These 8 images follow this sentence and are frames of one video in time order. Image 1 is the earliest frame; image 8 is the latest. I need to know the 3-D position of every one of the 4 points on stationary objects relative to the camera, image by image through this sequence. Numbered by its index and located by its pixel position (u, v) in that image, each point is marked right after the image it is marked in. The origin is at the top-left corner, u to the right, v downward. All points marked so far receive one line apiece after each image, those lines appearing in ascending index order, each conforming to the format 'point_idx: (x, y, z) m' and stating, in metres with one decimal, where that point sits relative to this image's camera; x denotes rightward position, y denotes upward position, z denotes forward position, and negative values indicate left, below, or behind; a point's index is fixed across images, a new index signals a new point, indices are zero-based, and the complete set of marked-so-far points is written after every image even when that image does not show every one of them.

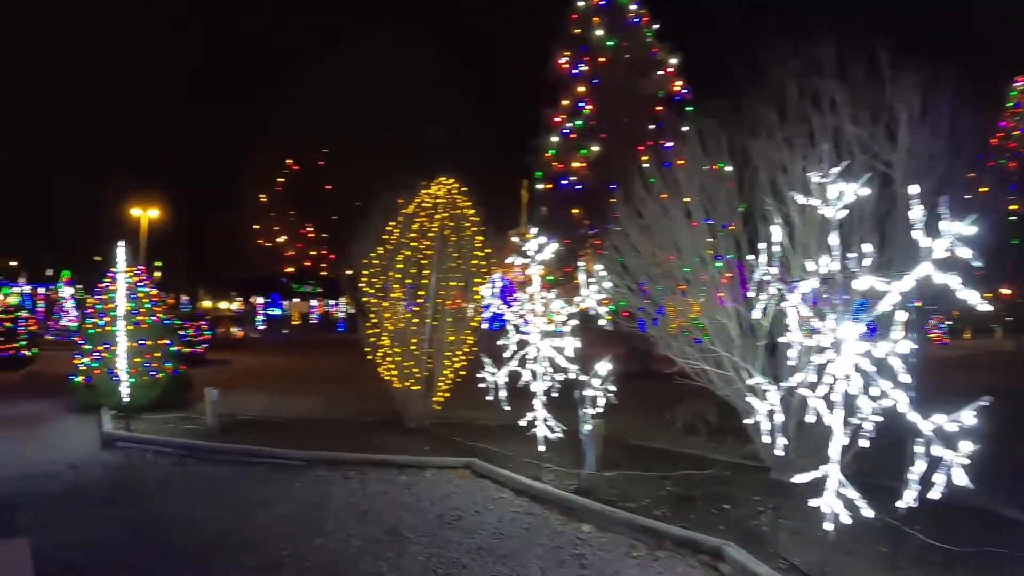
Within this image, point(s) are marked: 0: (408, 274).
0: (-1.2, +0.2, +13.7) m
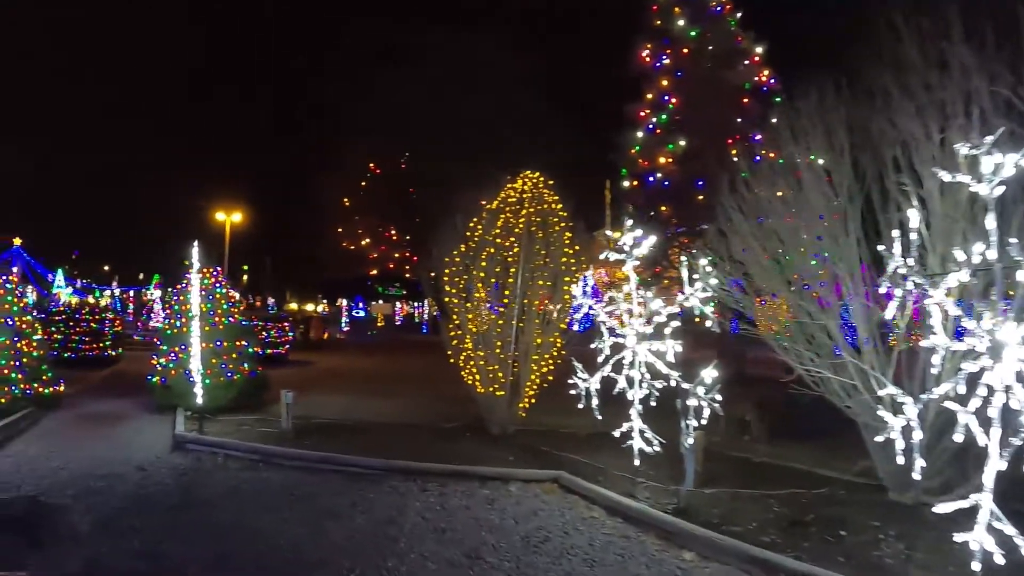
0: (-0.2, +0.2, +12.9) m
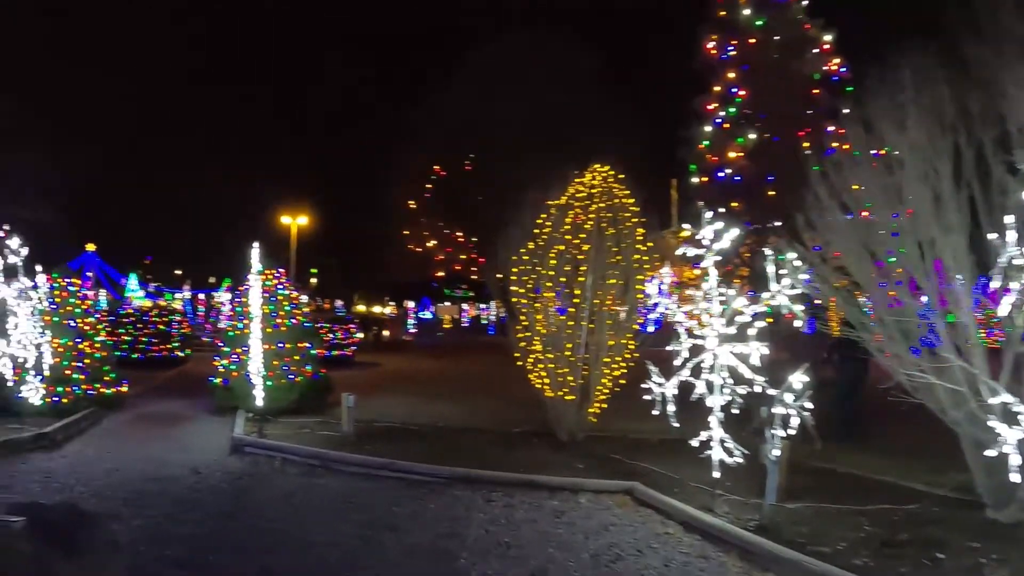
0: (+0.5, +0.2, +12.3) m
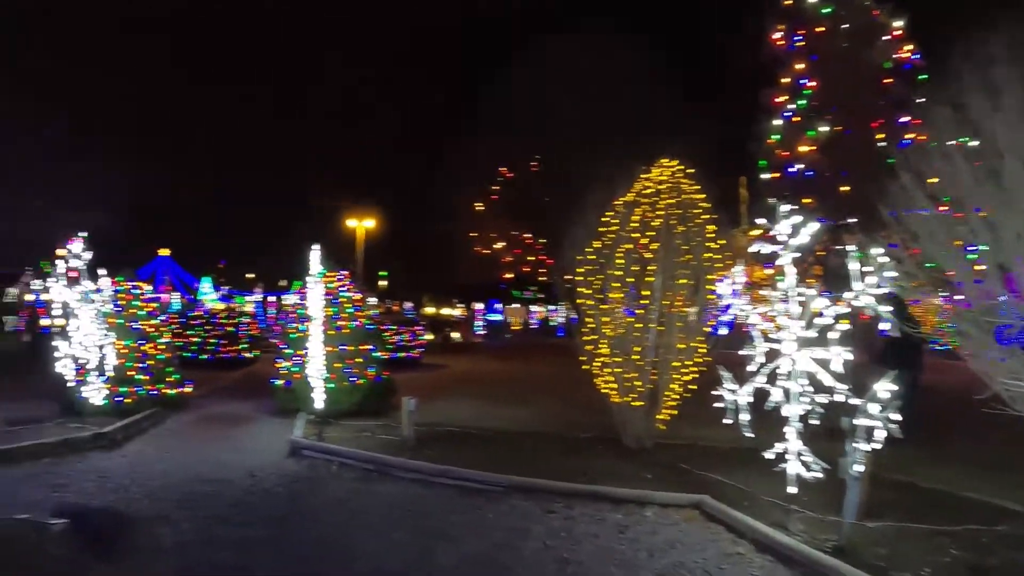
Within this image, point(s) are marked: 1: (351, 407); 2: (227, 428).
0: (+1.2, +0.2, +11.8) m
1: (-2.3, -1.7, +15.8) m
2: (-3.8, -1.9, +15.0) m
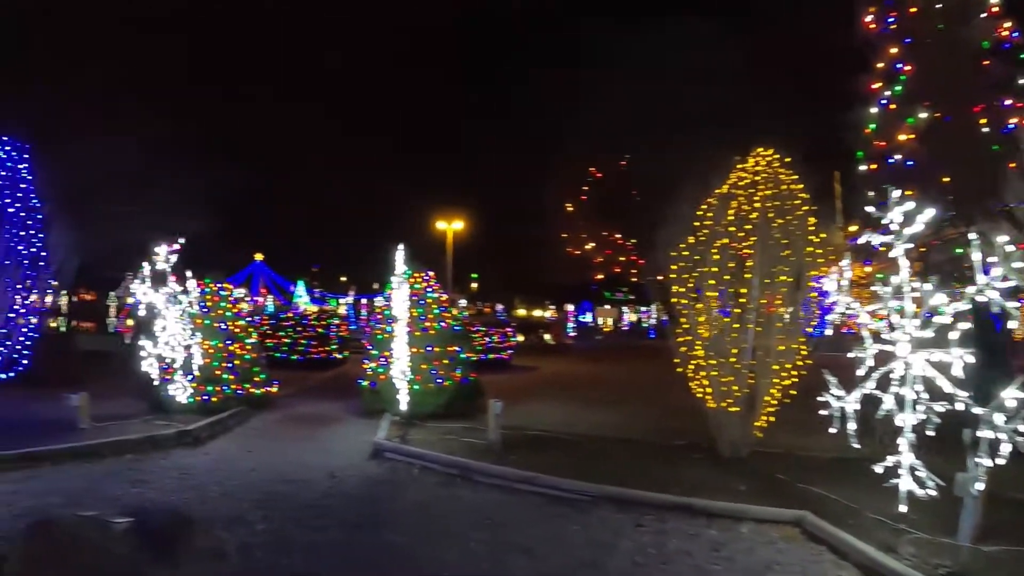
0: (+2.1, +0.2, +11.3) m
1: (-1.0, -1.7, +15.5) m
2: (-2.7, -1.9, +14.9) m
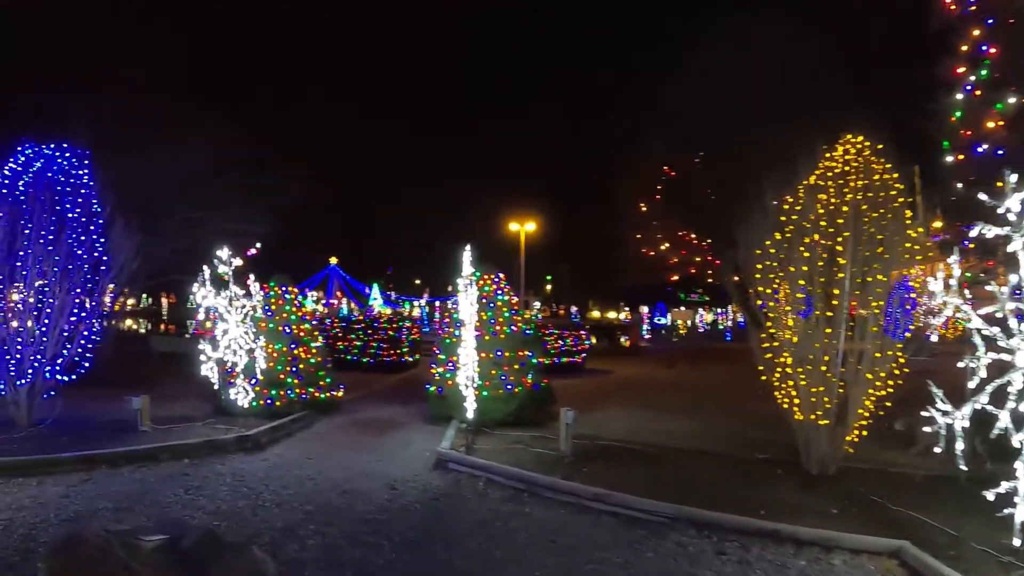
0: (+2.8, +0.1, +10.5) m
1: (-0.1, -1.7, +14.9) m
2: (-1.8, -1.9, +14.4) m
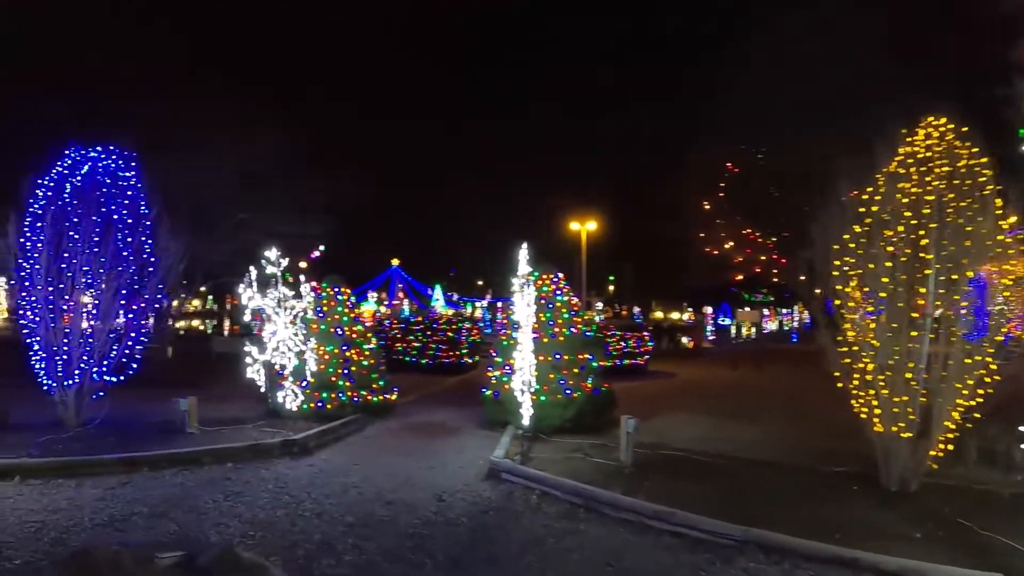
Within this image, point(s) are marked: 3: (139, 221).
0: (+3.3, +0.1, +9.7) m
1: (+0.6, -1.7, +14.3) m
2: (-1.0, -1.9, +13.9) m
3: (-4.9, +0.9, +14.8) m
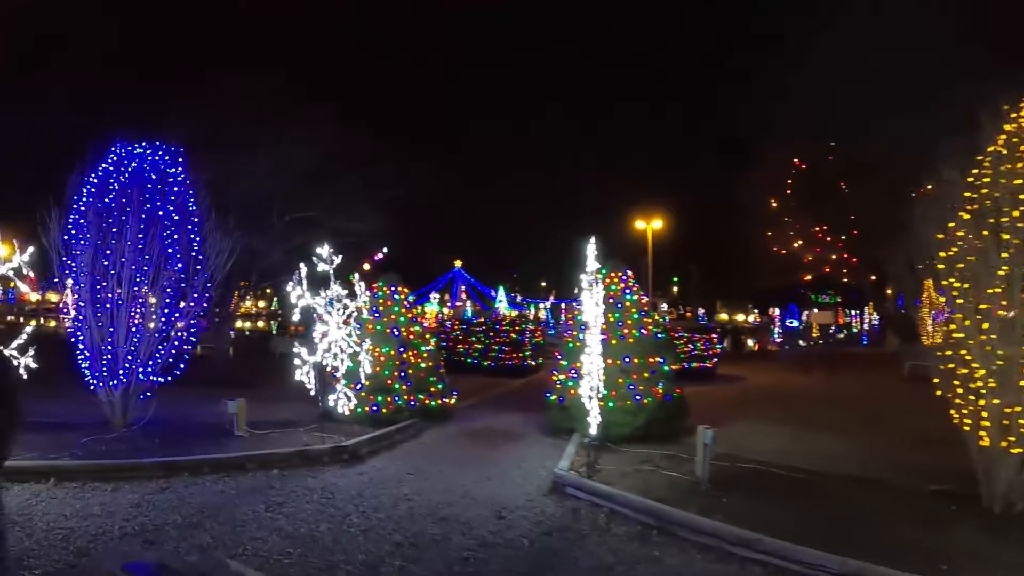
0: (+3.8, +0.1, +8.7) m
1: (+1.4, -1.7, +13.4) m
2: (-0.3, -1.8, +13.0) m
3: (-4.1, +1.0, +14.2) m
